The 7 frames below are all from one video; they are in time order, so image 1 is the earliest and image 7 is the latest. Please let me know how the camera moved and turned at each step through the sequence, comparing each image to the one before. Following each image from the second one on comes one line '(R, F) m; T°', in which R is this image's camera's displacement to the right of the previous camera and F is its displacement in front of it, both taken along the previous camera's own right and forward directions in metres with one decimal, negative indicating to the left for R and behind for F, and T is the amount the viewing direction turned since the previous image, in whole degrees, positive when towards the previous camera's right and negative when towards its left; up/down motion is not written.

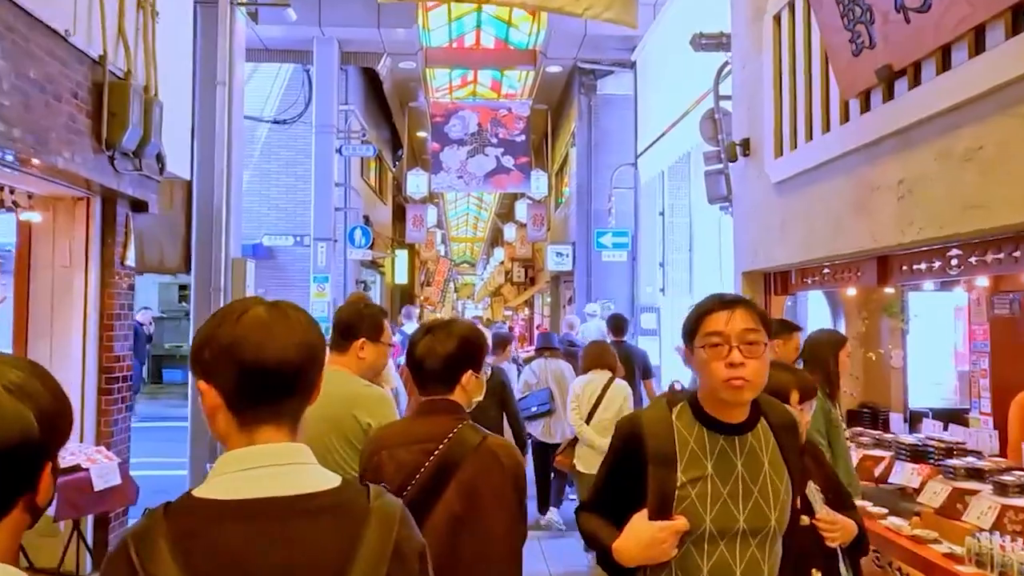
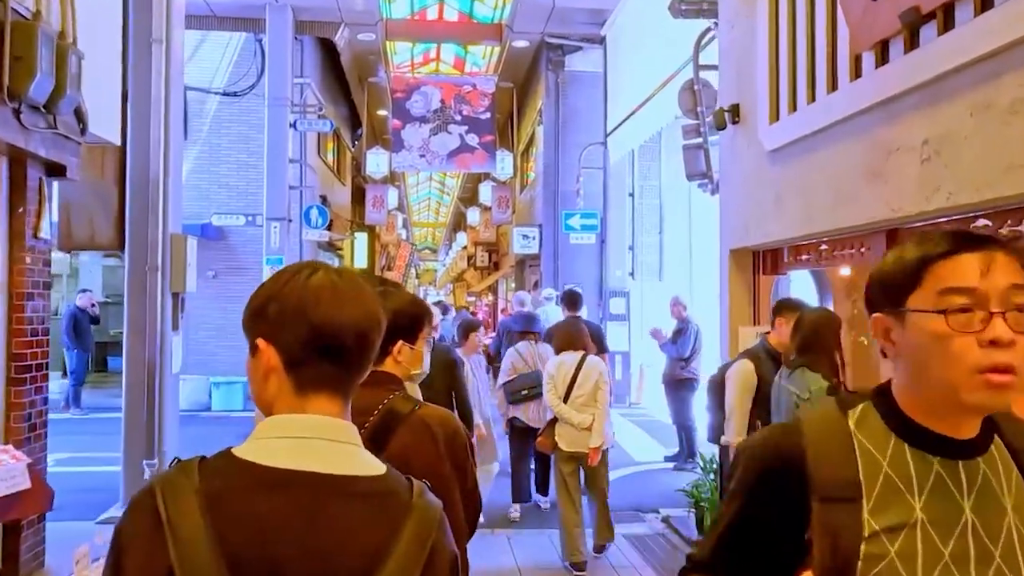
(0.0, +0.5) m; +3°
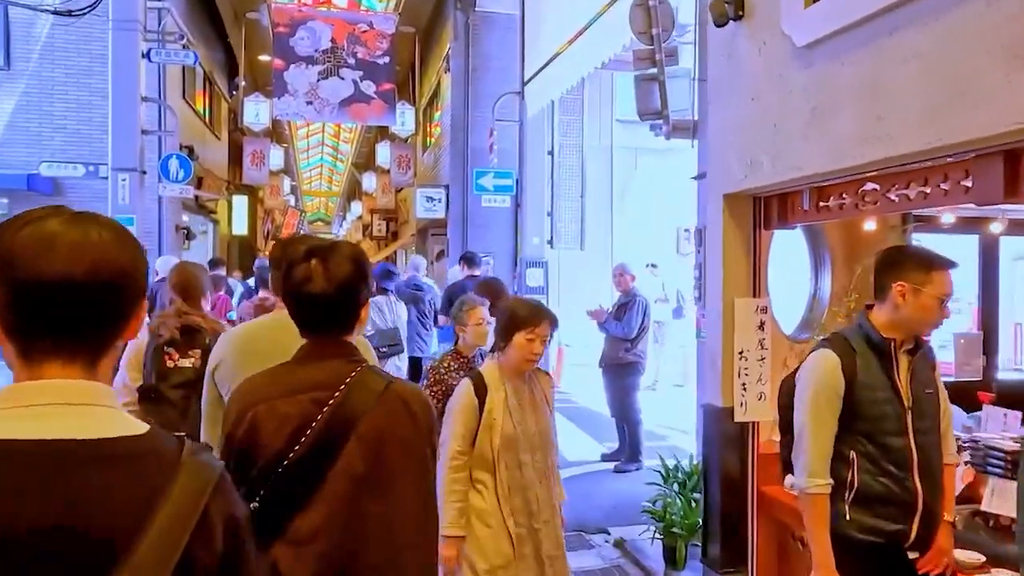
(-0.1, +1.5) m; +8°
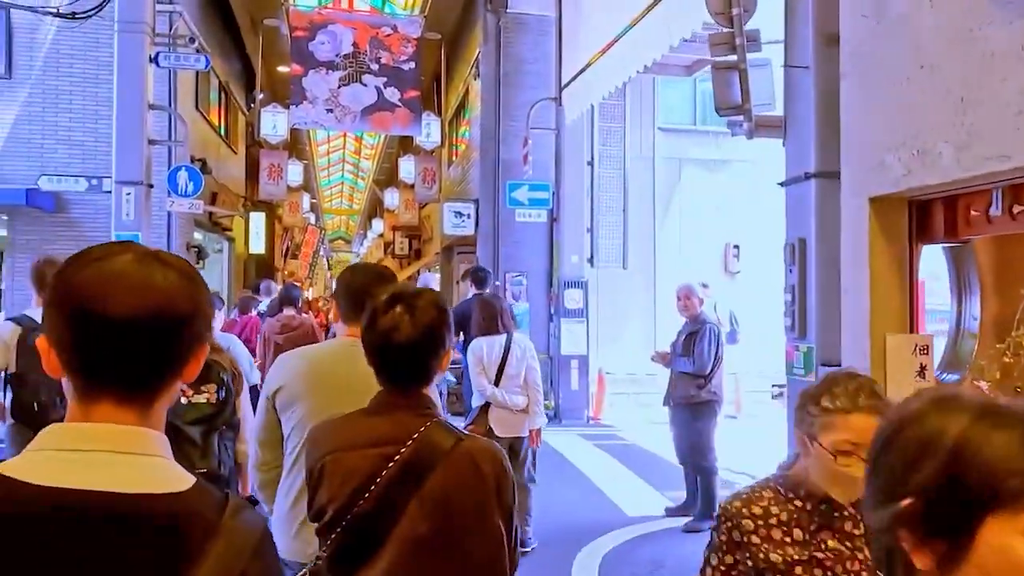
(-0.2, +0.9) m; -1°
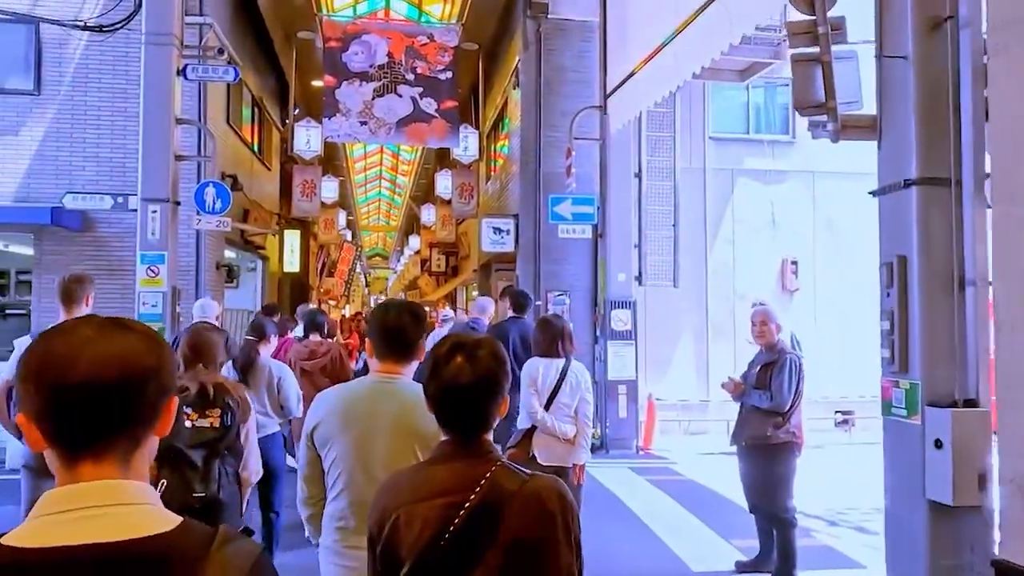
(-0.1, +0.6) m; -3°
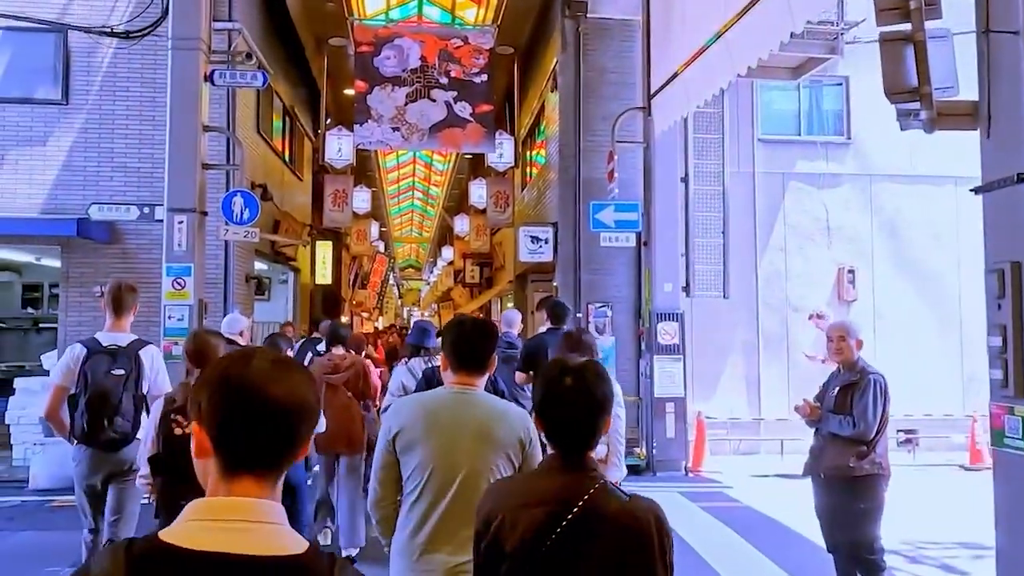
(-0.1, +0.5) m; -2°
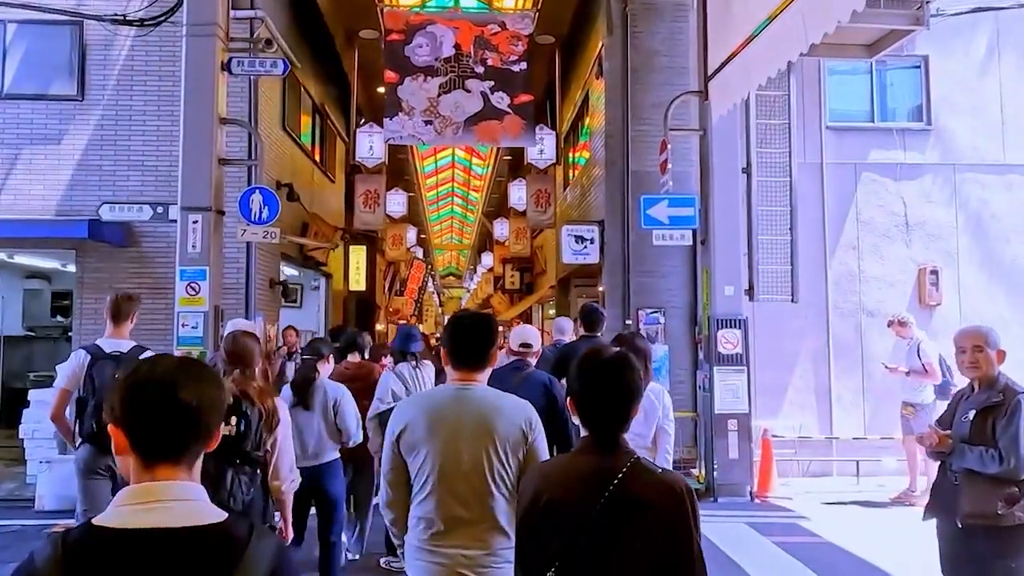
(0.0, +0.8) m; -3°
